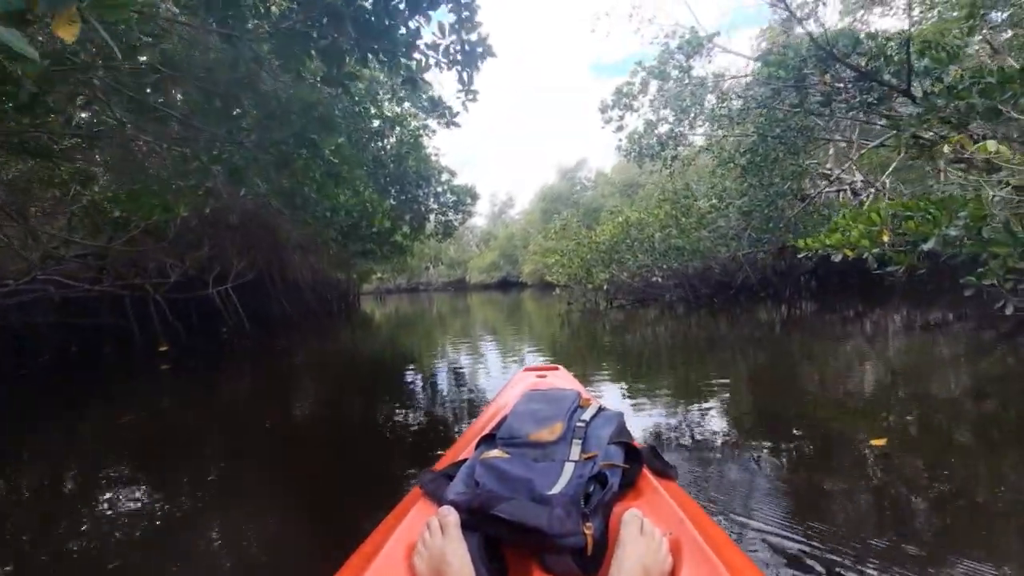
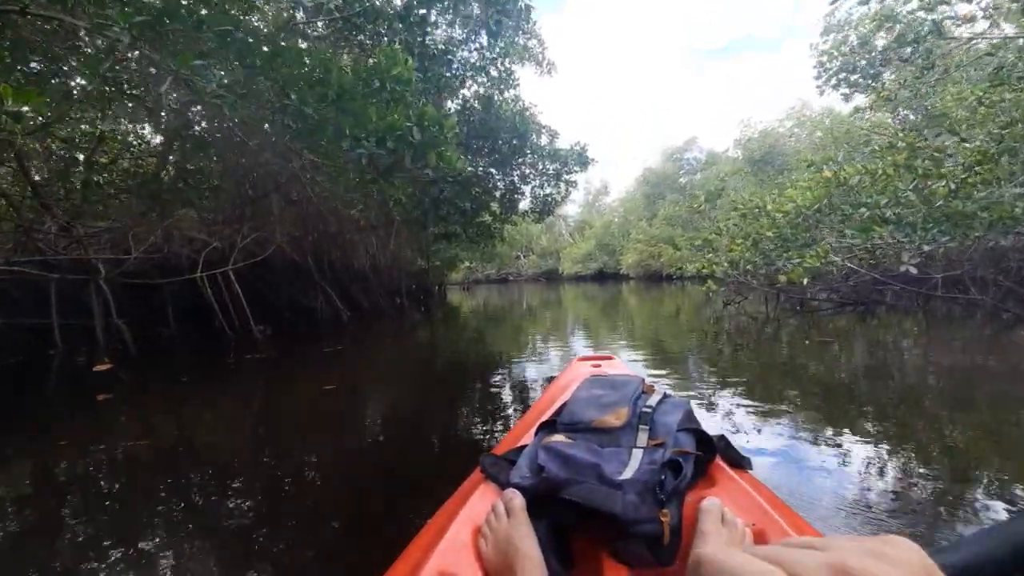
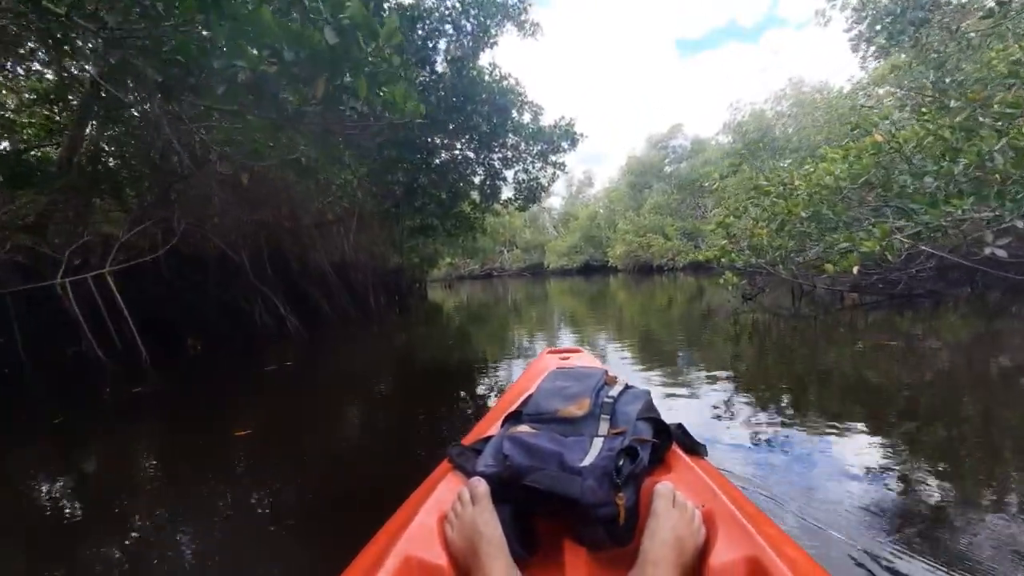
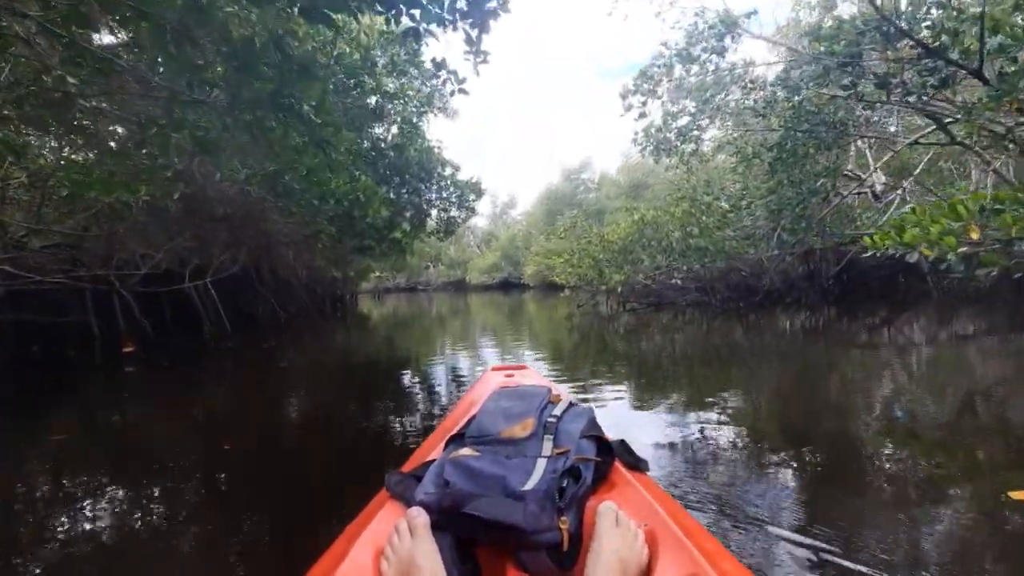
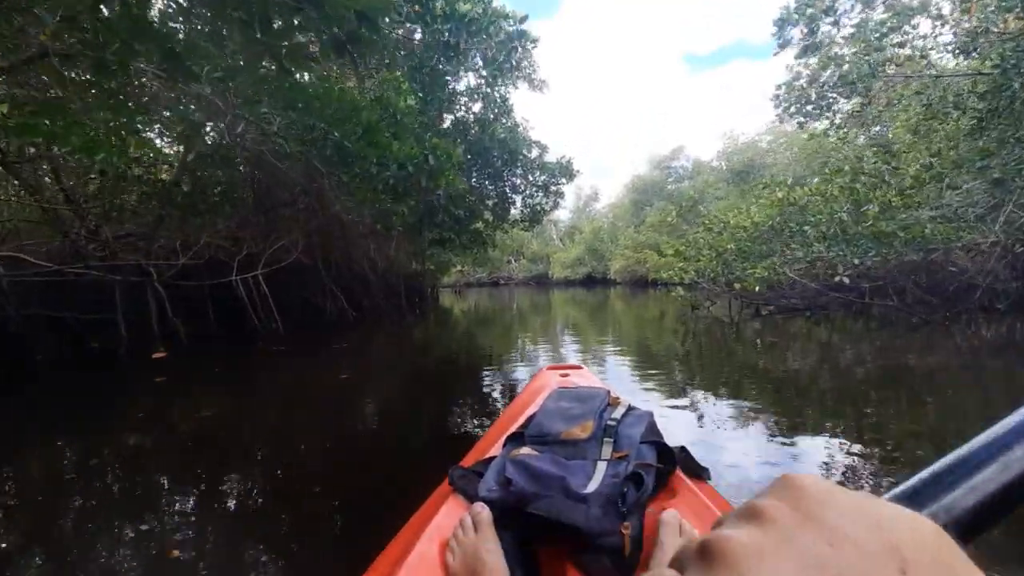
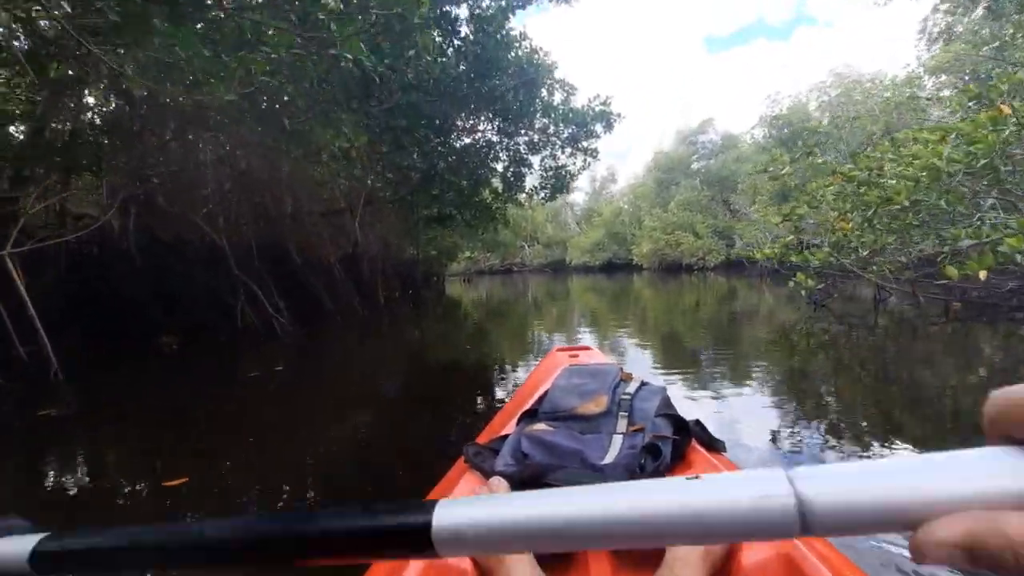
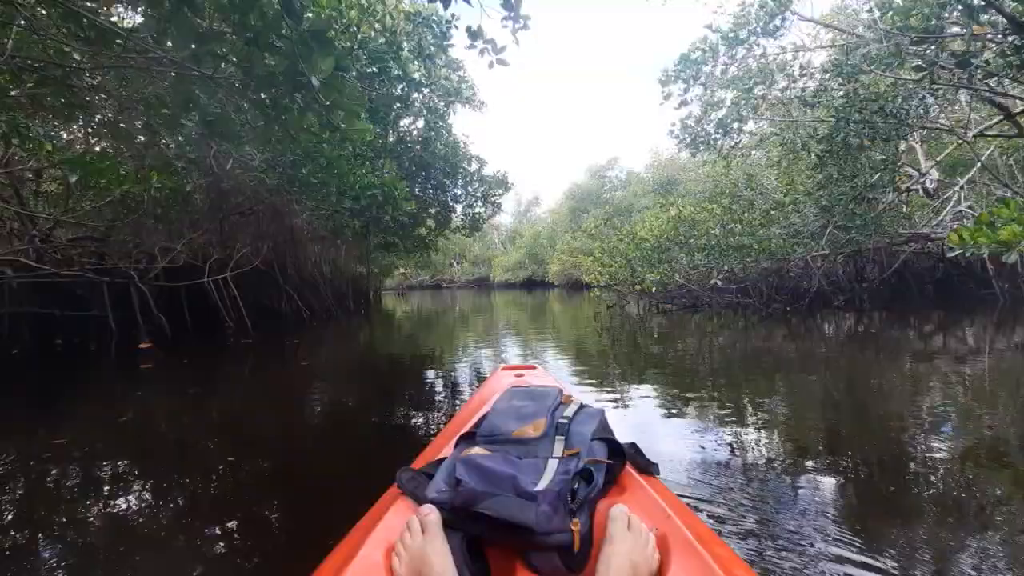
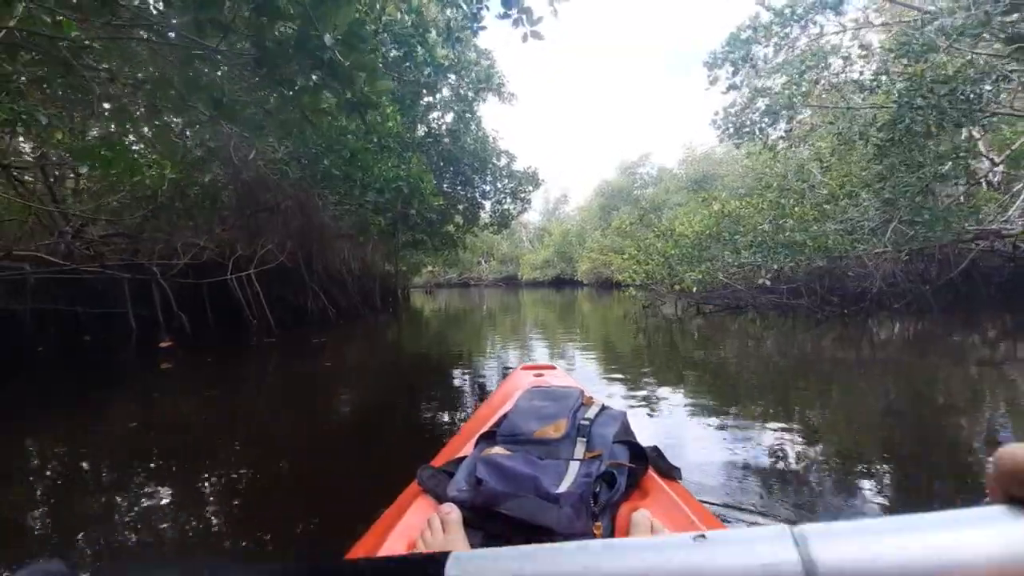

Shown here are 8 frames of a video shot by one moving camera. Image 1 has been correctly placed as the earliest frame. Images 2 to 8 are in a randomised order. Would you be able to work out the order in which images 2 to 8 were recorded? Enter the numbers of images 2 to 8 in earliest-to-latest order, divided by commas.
4, 7, 8, 5, 2, 3, 6
